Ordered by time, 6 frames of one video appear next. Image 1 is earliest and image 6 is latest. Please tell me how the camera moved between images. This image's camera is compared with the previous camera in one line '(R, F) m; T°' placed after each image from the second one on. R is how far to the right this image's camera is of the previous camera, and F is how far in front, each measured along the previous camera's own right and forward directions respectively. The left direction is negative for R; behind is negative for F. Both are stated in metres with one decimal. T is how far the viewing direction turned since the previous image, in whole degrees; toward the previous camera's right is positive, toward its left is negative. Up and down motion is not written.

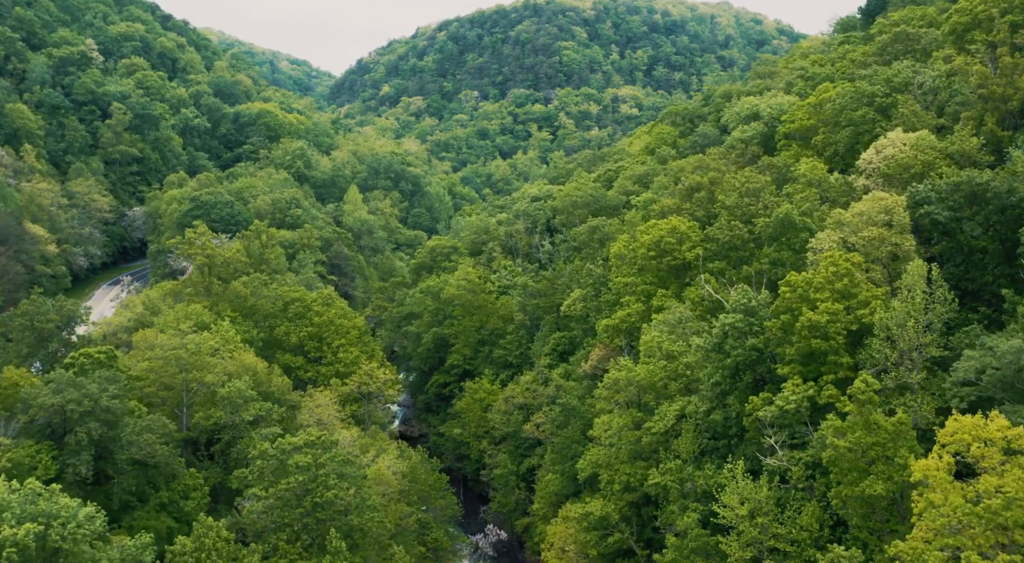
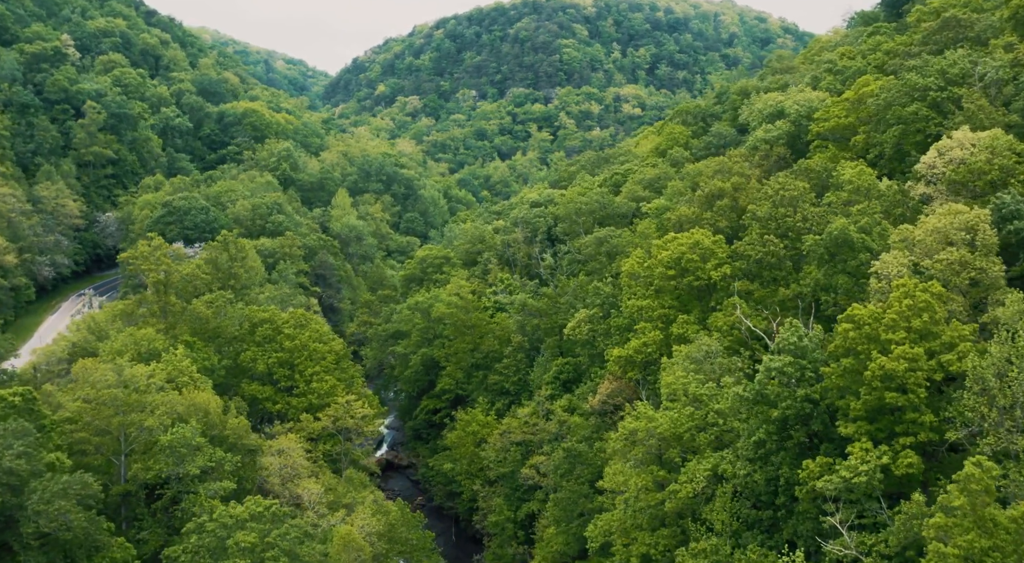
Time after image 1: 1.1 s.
(+0.1, +6.4) m; 0°
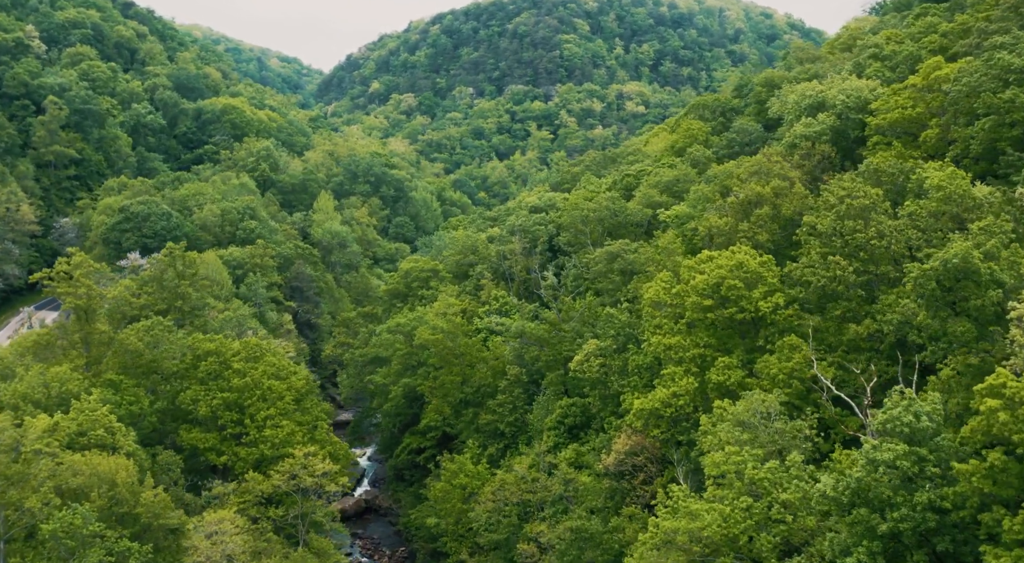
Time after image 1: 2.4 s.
(+0.2, +8.2) m; 0°
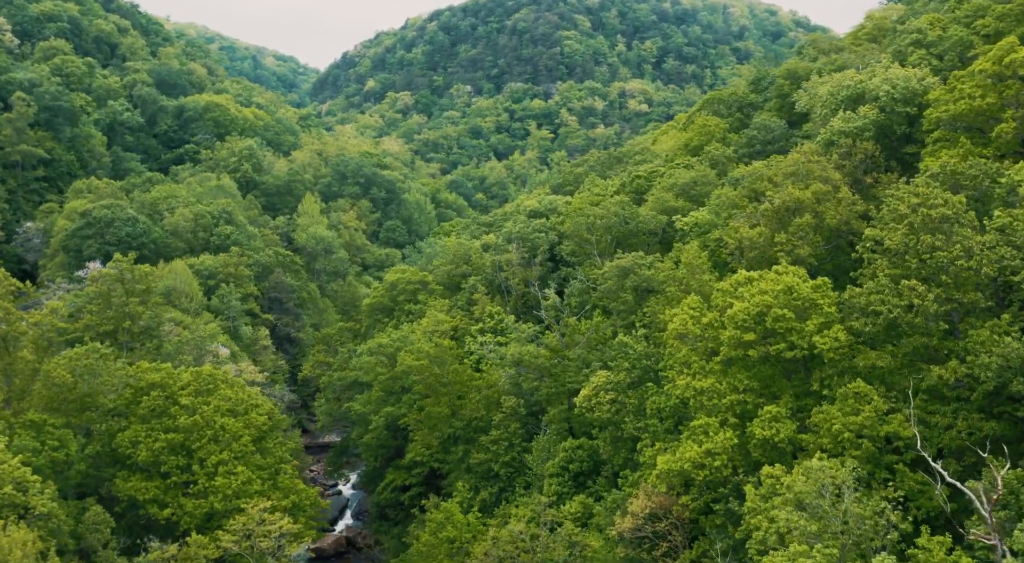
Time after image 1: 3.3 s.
(+0.2, +5.9) m; 0°
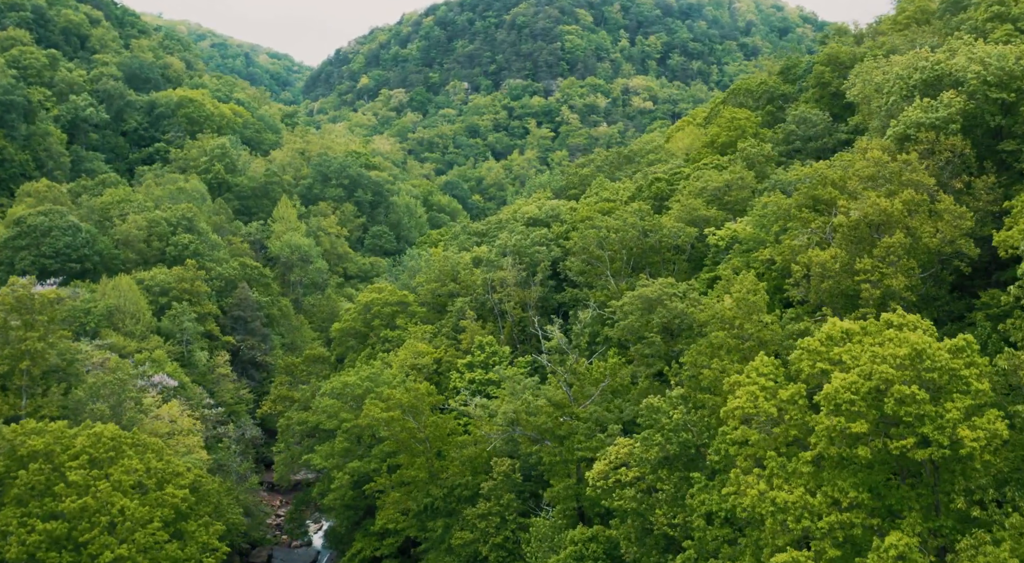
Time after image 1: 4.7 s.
(+0.2, +8.3) m; 0°
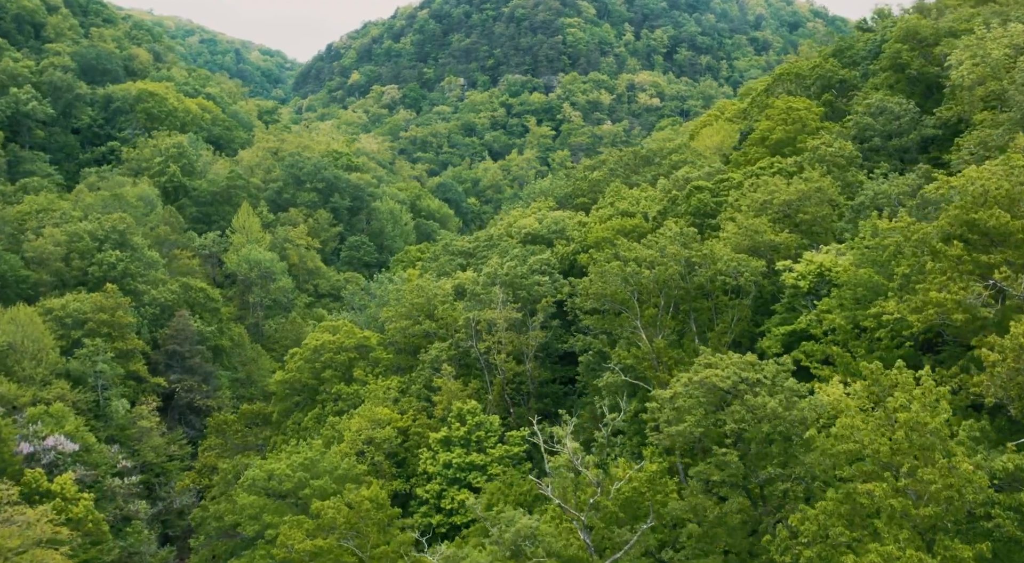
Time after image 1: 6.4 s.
(+0.3, +10.5) m; 0°
